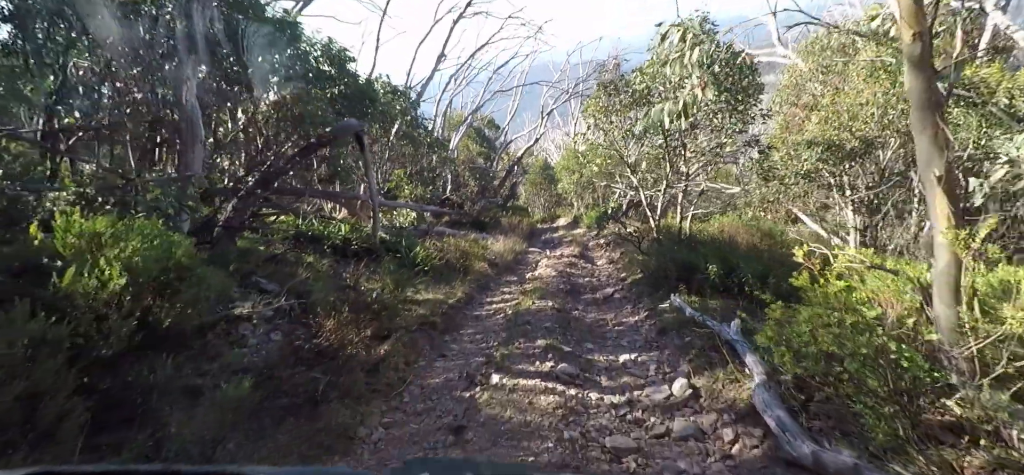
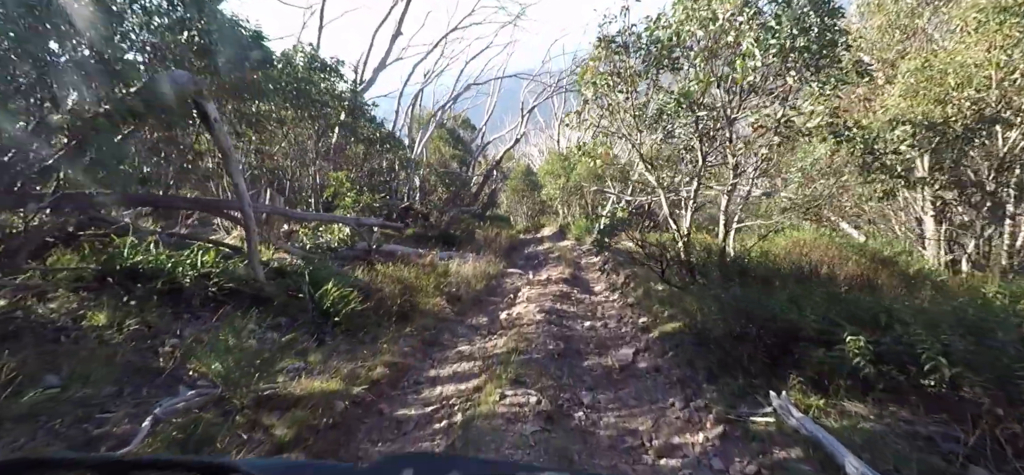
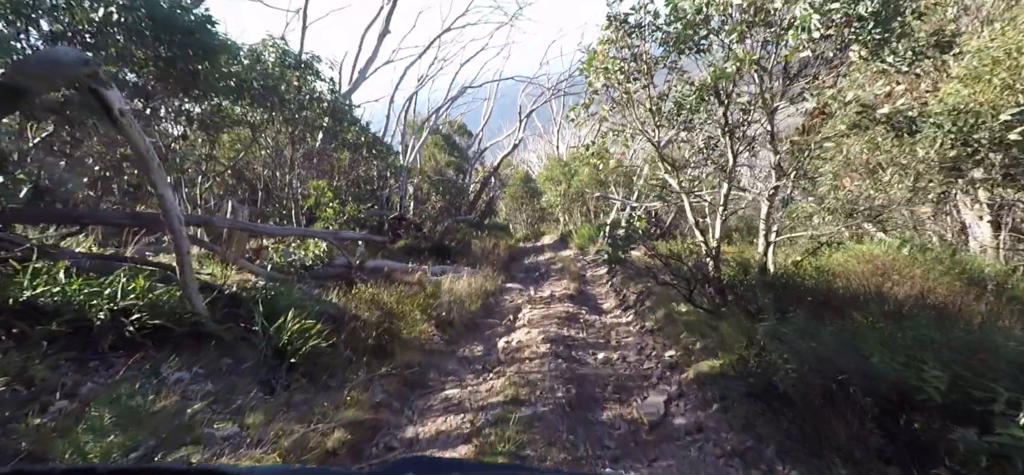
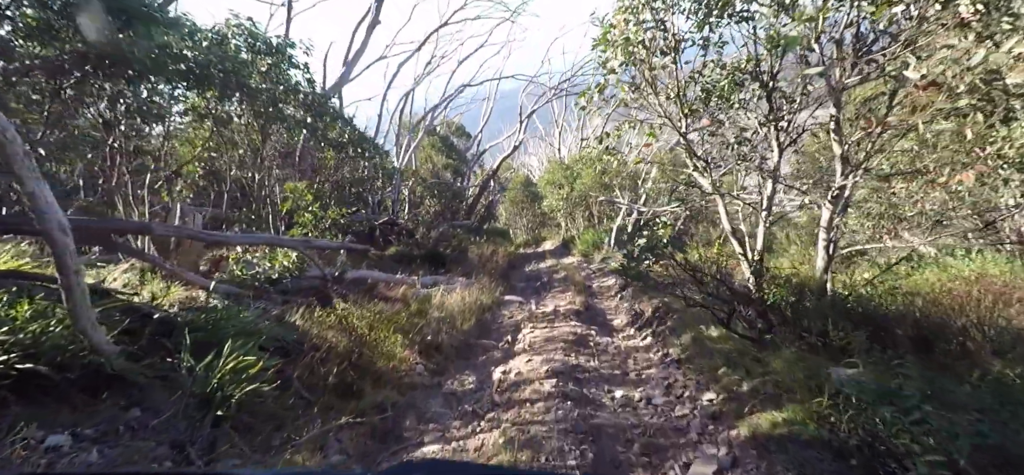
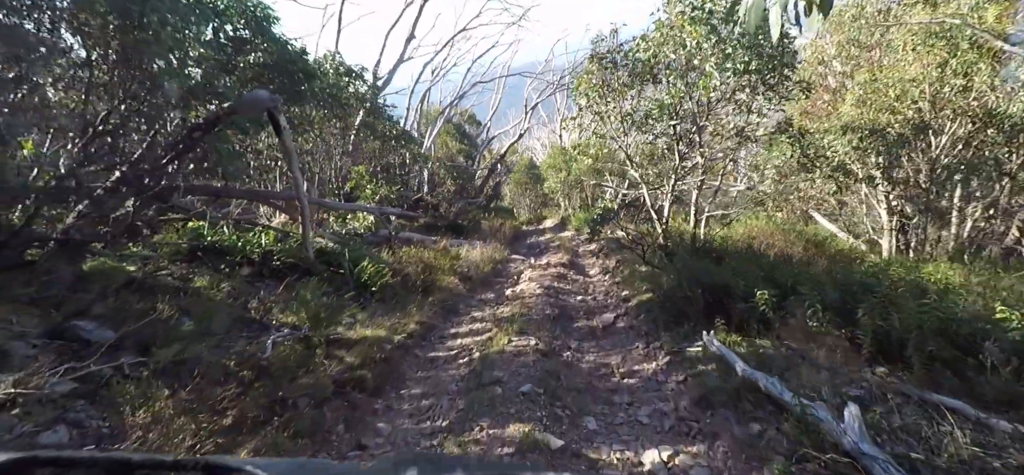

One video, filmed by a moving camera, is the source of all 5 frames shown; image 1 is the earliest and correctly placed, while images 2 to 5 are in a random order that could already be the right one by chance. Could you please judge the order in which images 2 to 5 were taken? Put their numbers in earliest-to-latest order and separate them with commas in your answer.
5, 2, 3, 4
